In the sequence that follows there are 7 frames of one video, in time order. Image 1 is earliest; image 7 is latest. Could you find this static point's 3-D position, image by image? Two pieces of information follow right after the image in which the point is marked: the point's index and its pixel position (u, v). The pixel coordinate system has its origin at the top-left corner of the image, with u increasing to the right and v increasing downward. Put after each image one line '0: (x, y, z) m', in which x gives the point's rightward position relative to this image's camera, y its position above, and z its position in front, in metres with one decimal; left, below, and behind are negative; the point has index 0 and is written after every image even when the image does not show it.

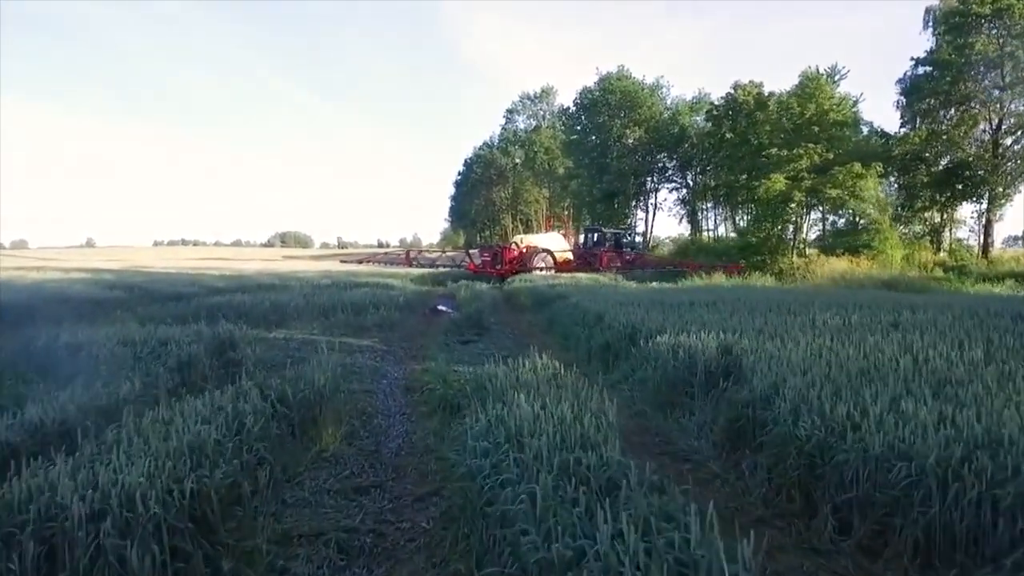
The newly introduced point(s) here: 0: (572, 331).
0: (+0.7, -0.5, +9.4) m
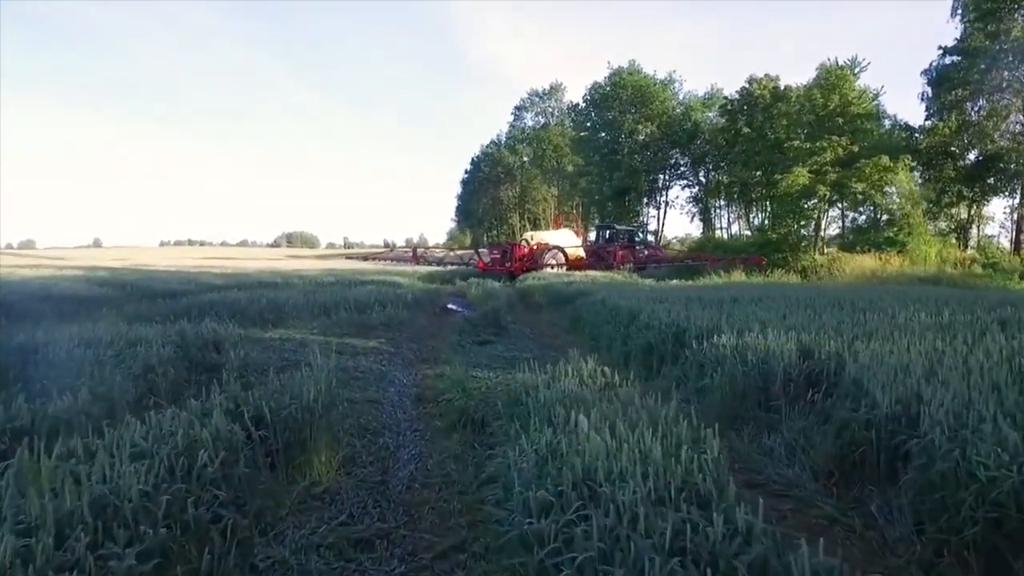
0: (+0.9, -0.4, +8.4) m
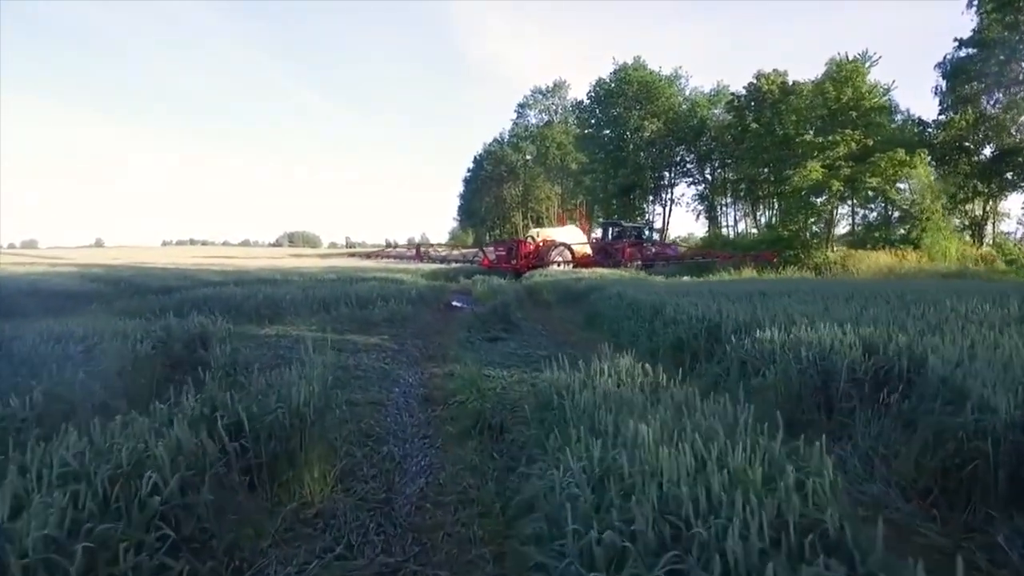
0: (+1.0, -0.3, +7.8) m
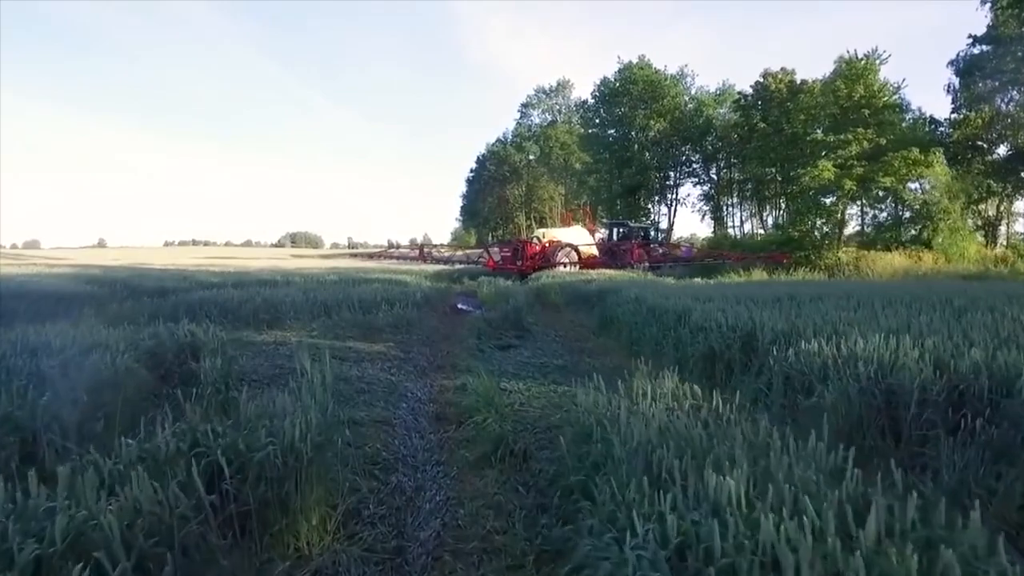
0: (+1.1, -0.4, +7.3) m
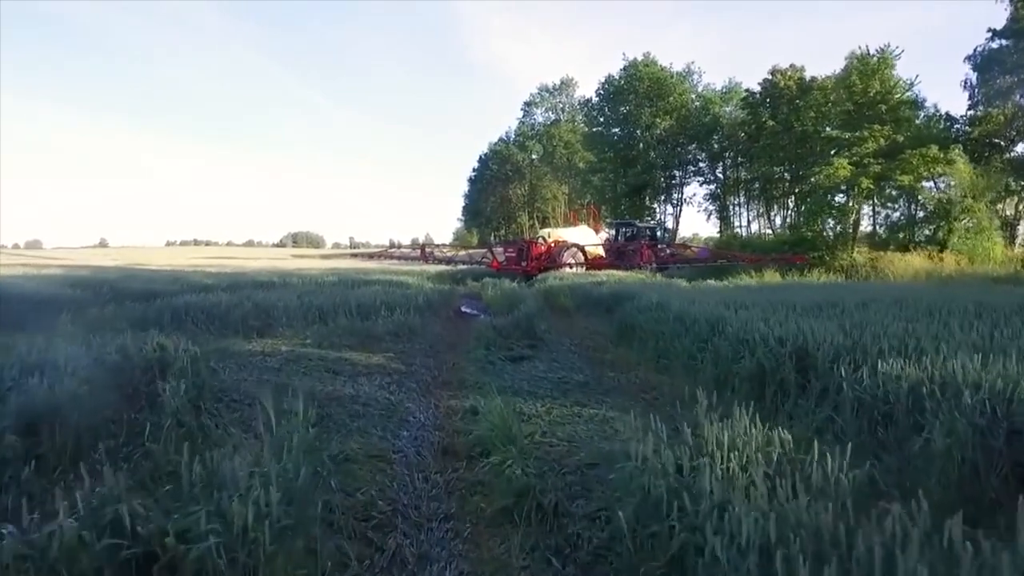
0: (+1.2, -0.4, +6.5) m
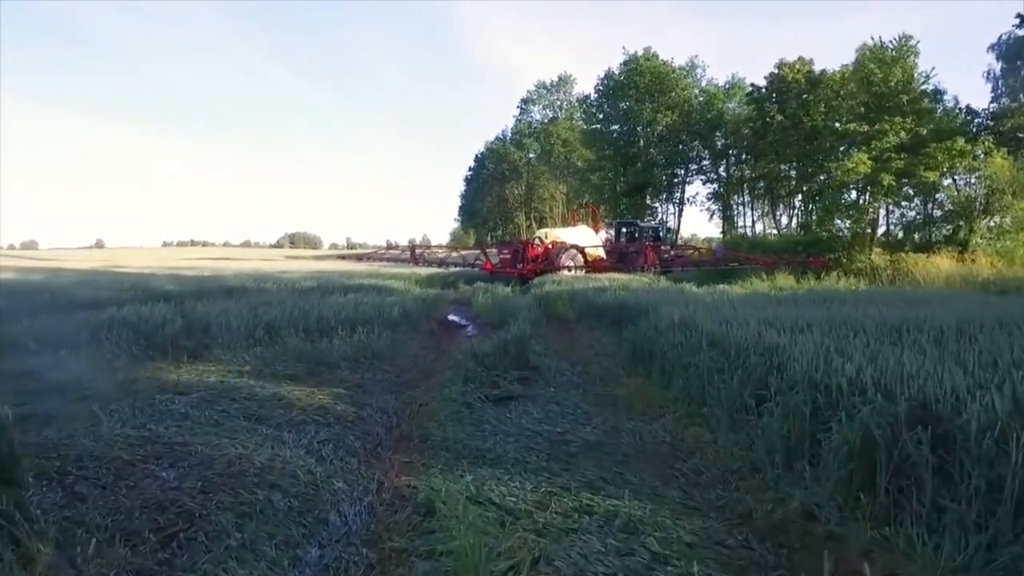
0: (+1.2, -0.5, +4.8) m
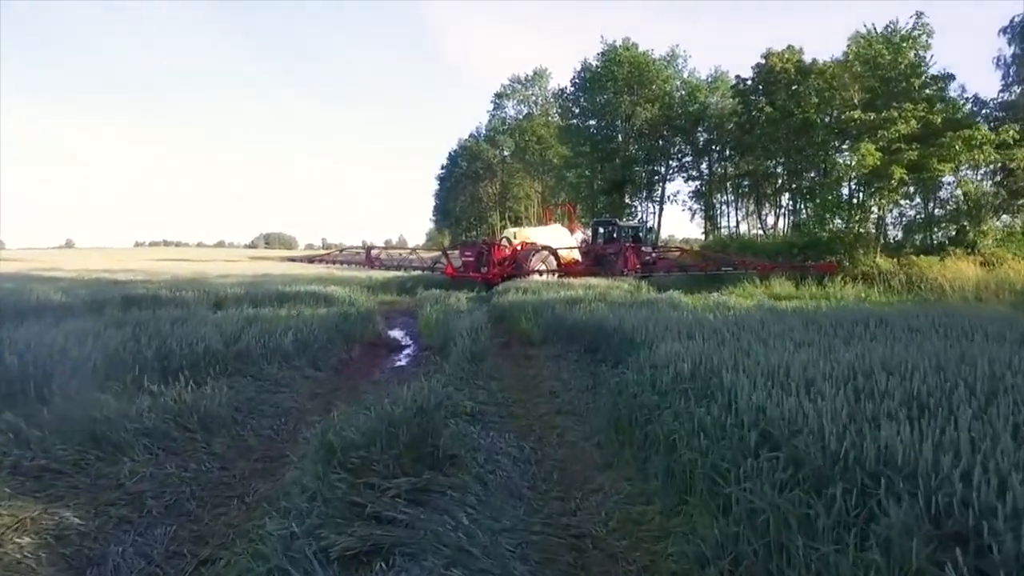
0: (+0.7, -0.7, +2.2) m
